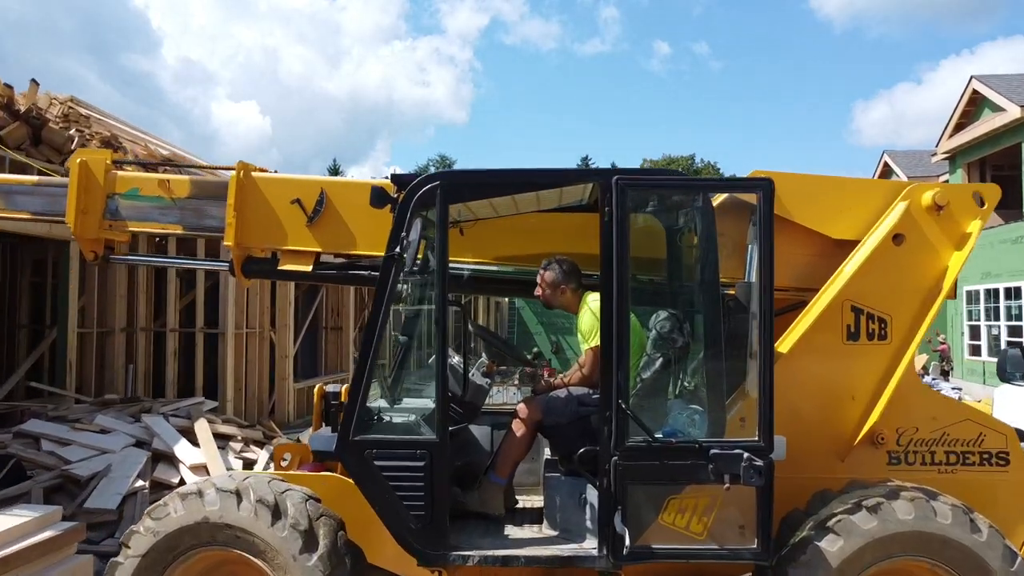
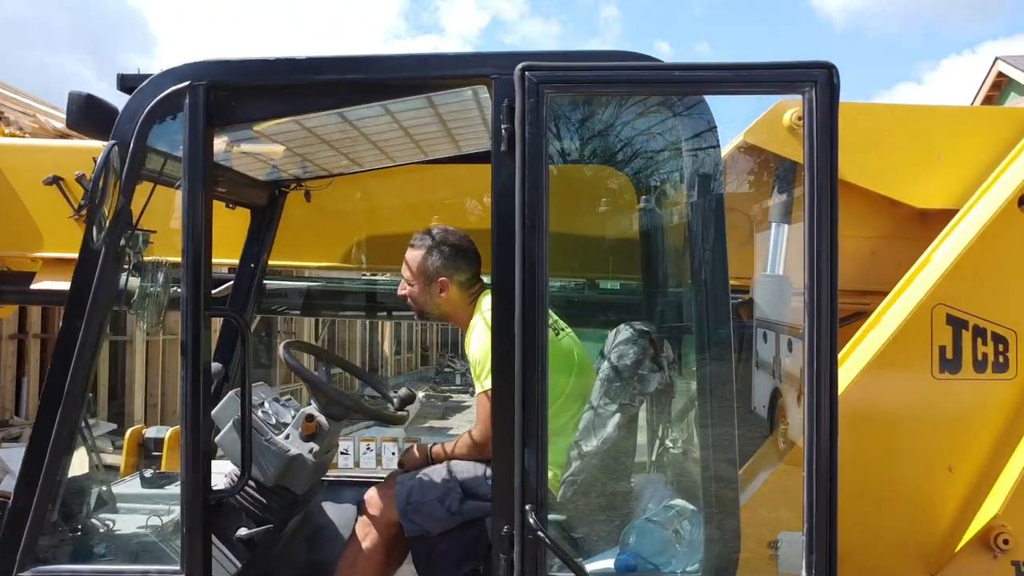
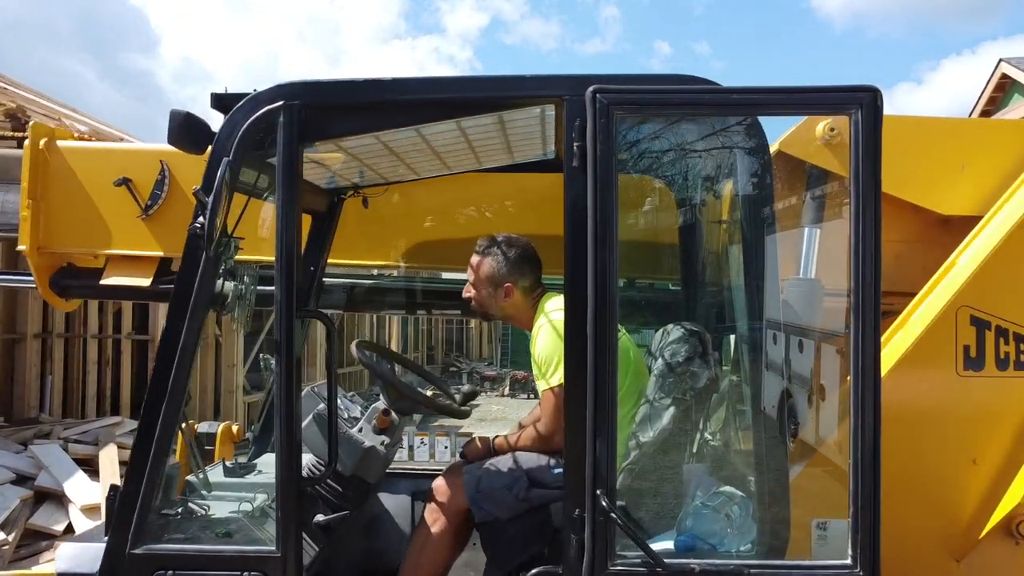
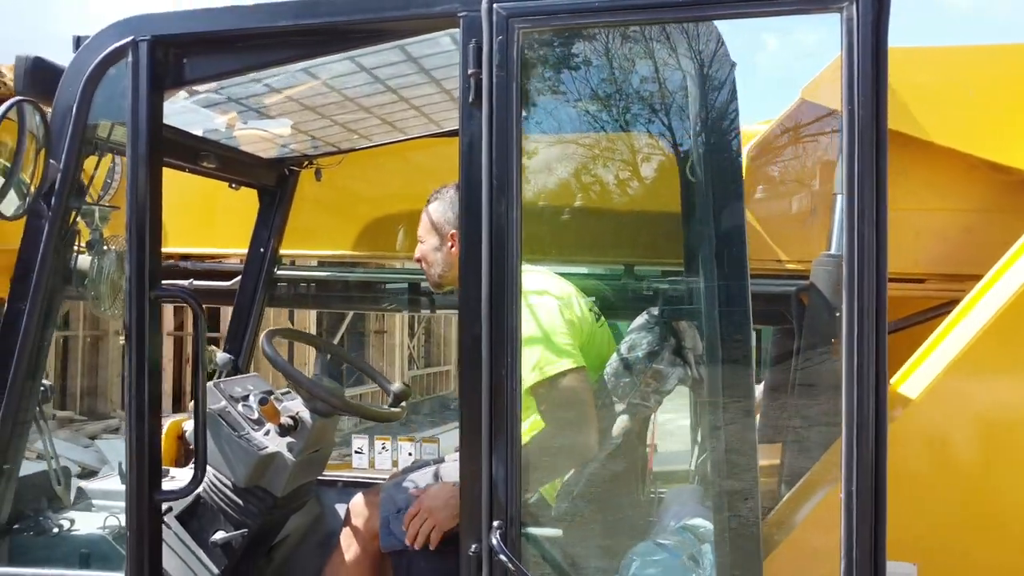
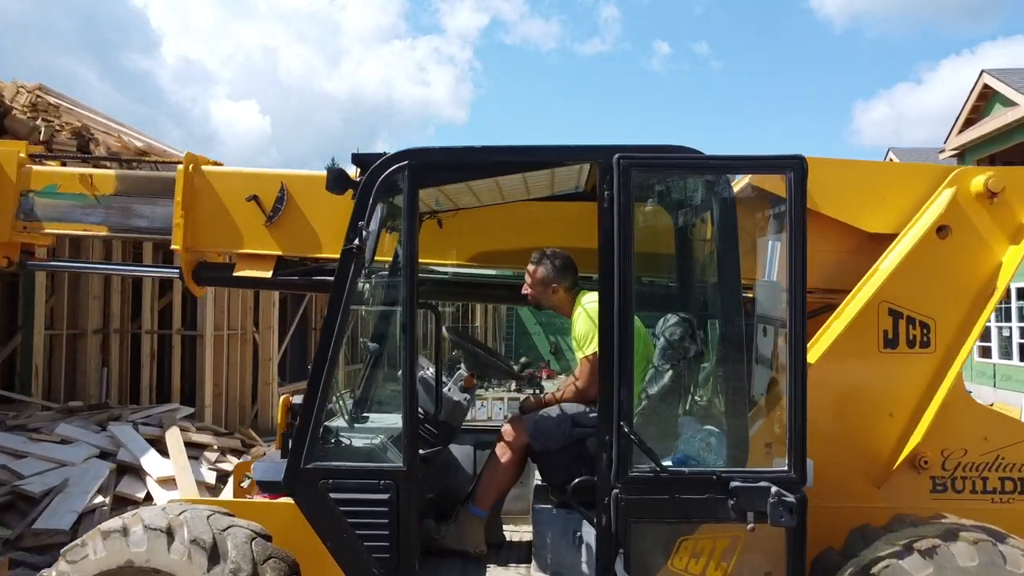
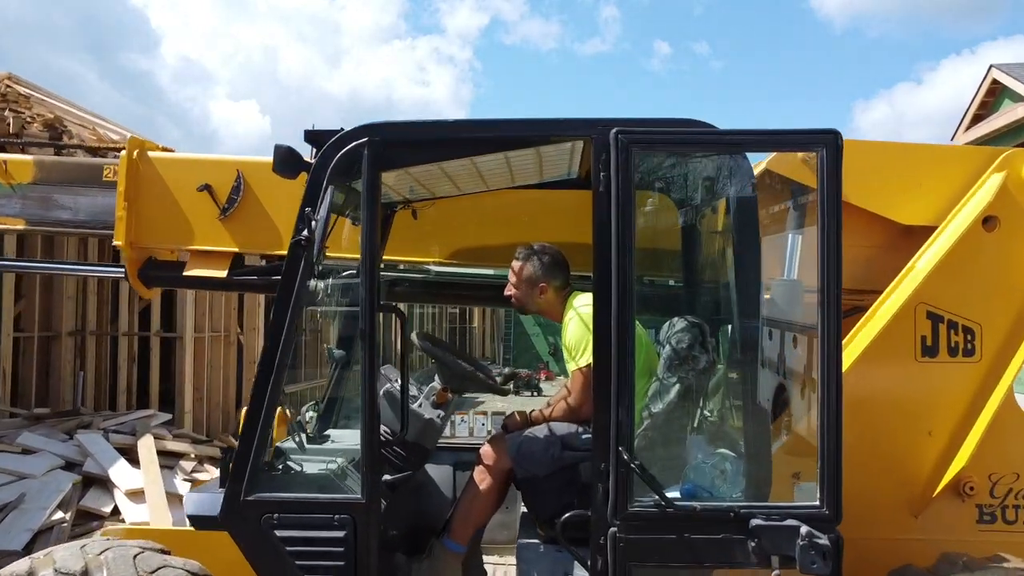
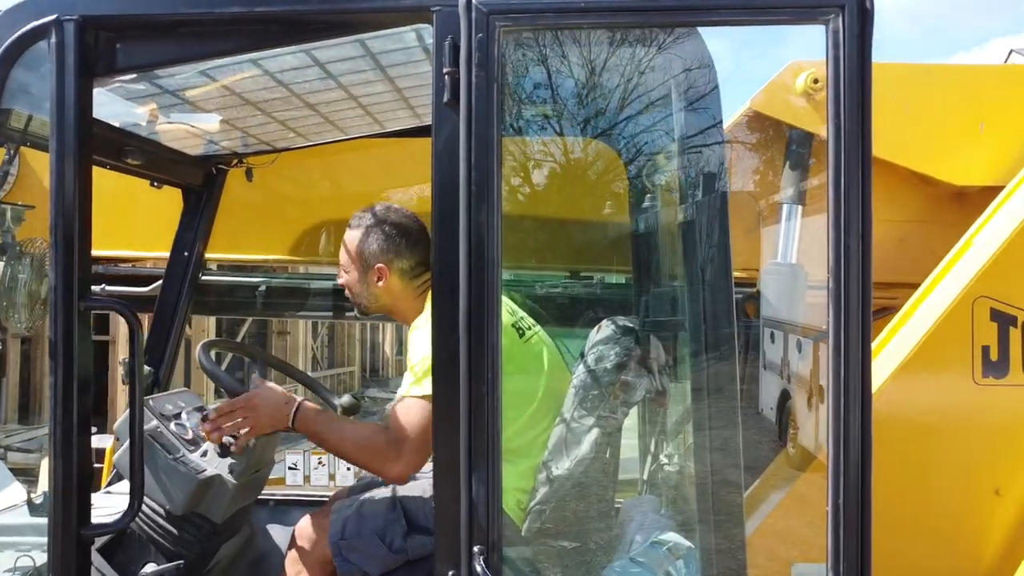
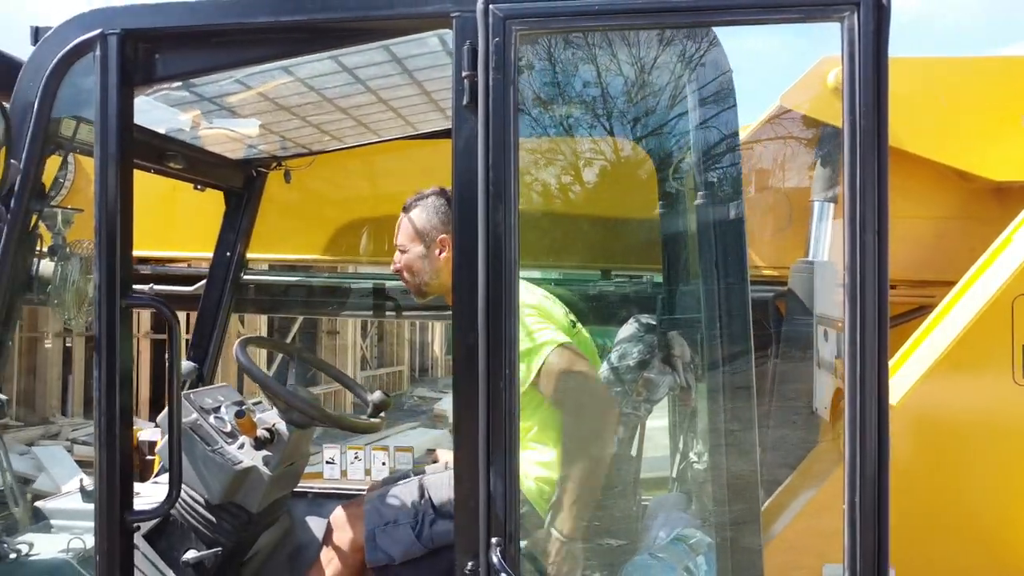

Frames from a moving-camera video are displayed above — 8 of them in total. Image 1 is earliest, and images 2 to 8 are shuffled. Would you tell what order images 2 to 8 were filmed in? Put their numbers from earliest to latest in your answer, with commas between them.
5, 6, 3, 2, 7, 8, 4
